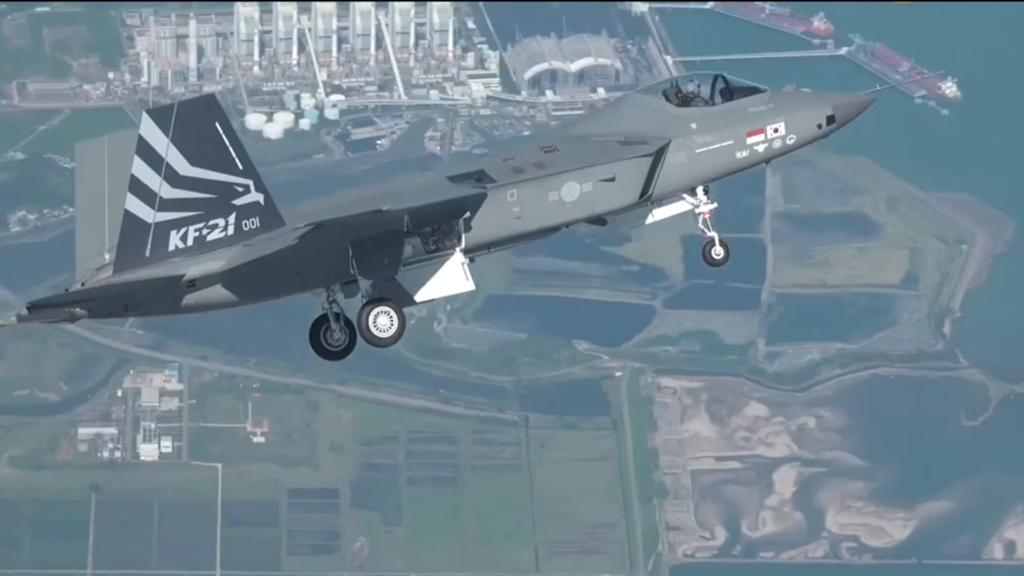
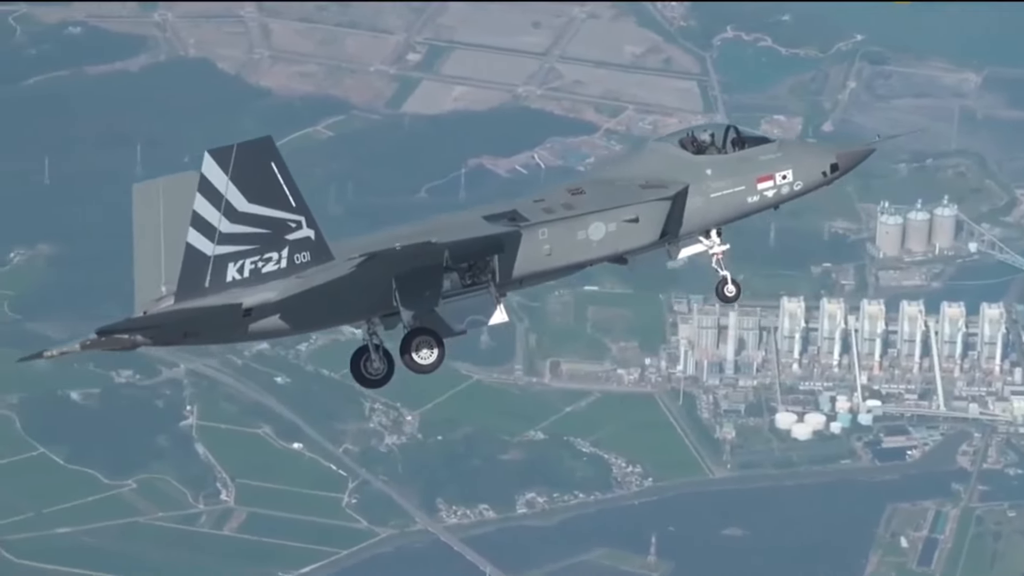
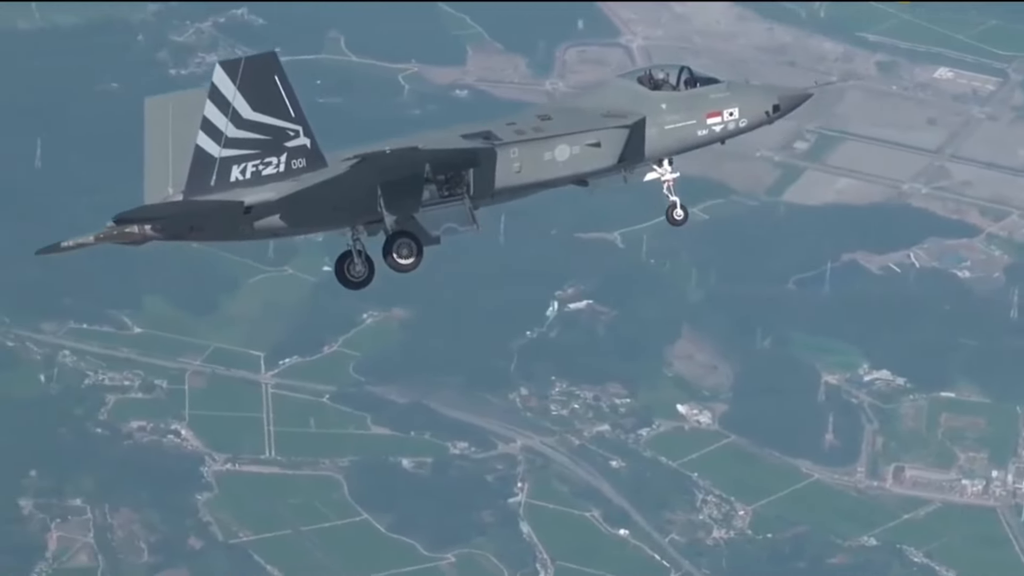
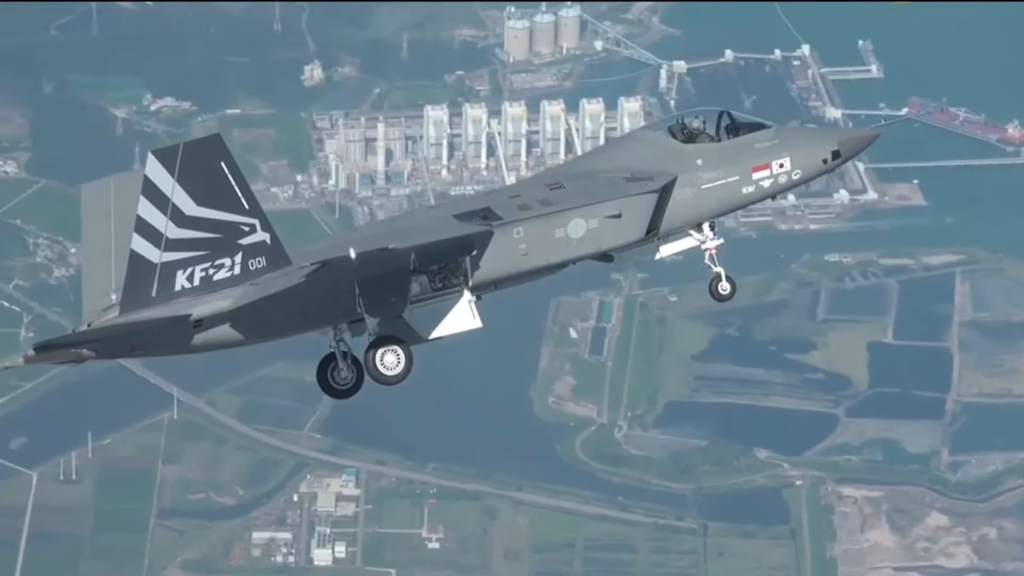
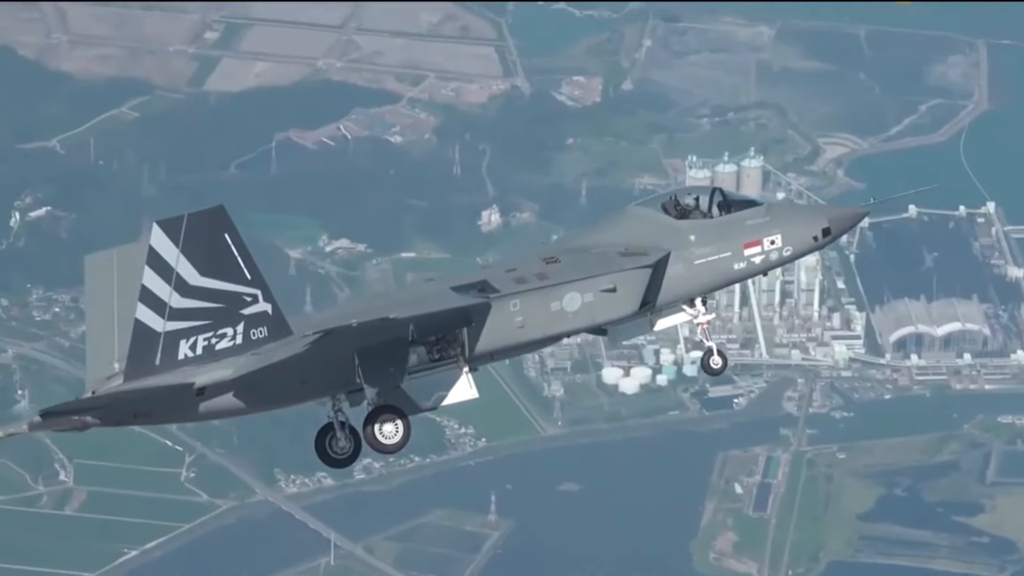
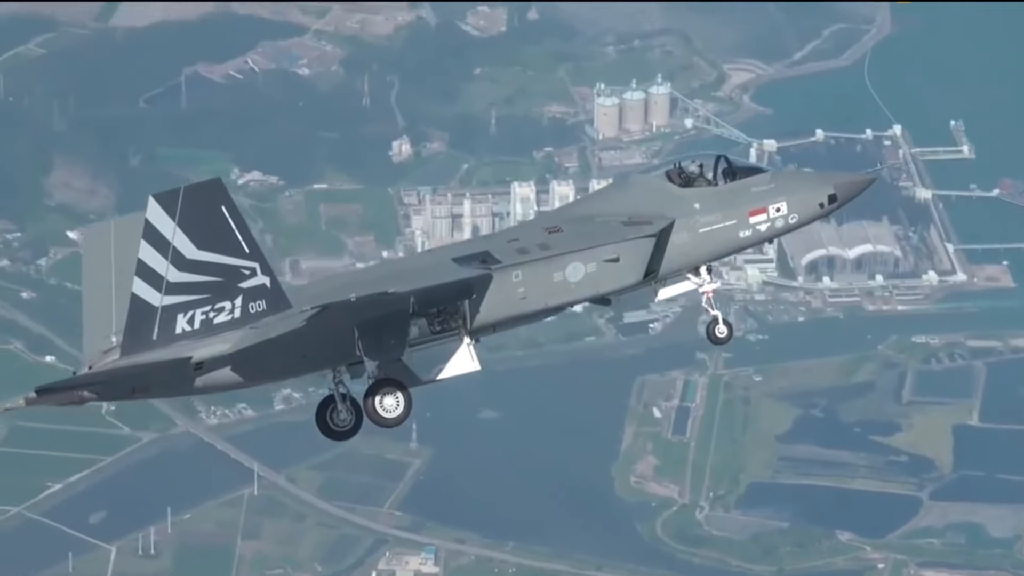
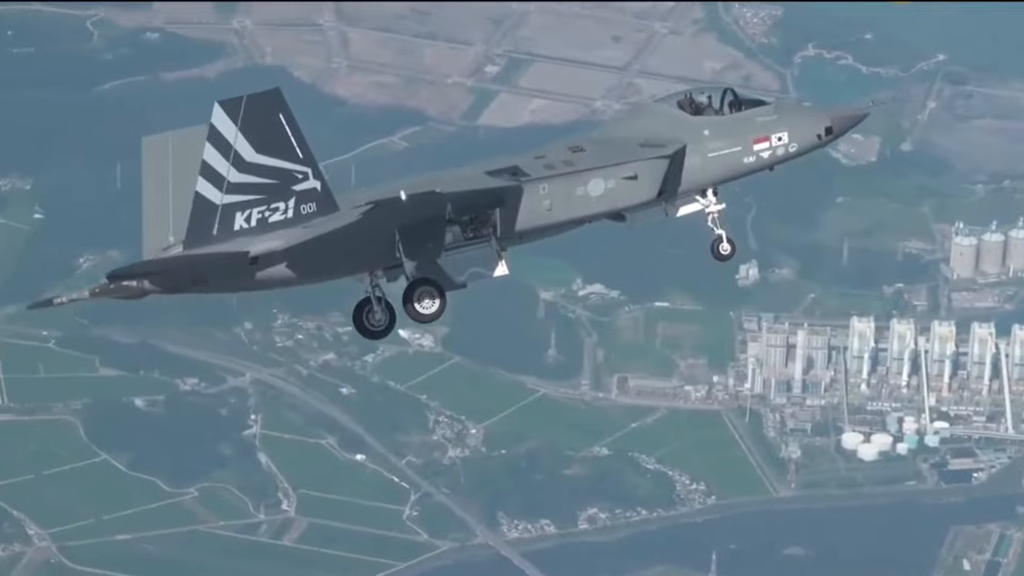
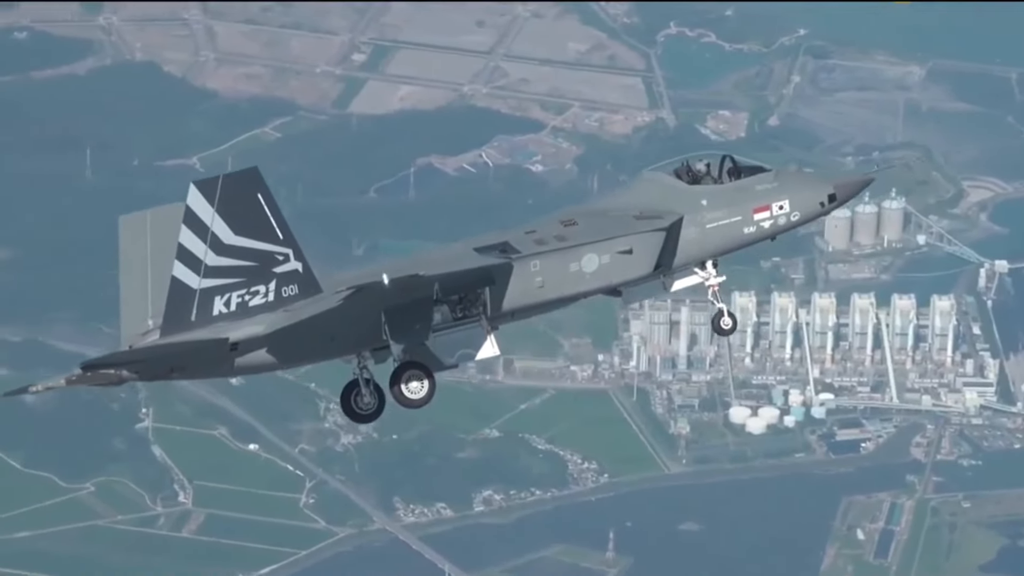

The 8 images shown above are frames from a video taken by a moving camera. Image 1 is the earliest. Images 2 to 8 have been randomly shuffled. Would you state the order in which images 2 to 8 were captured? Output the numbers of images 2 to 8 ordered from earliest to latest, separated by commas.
4, 6, 5, 8, 2, 7, 3
